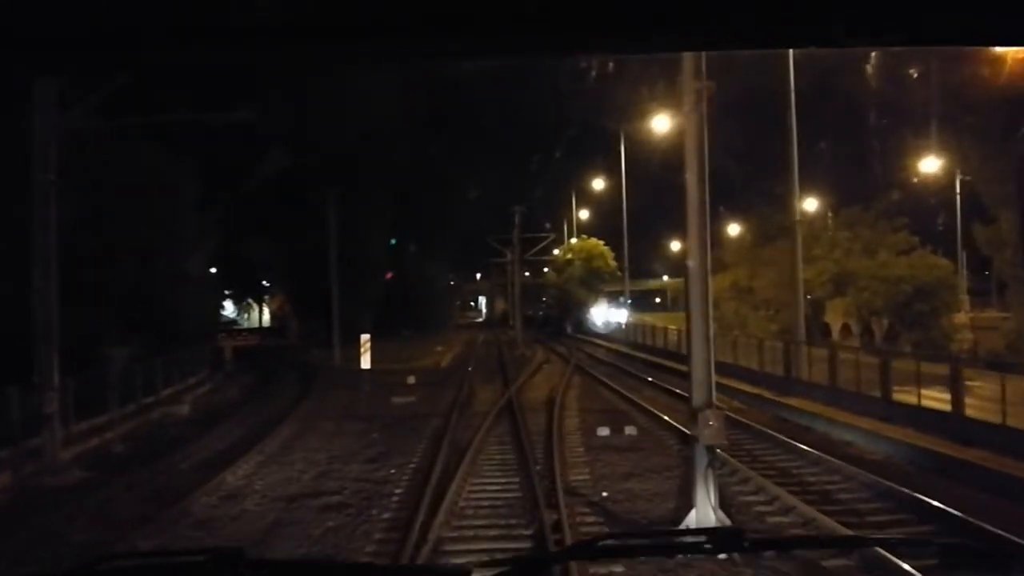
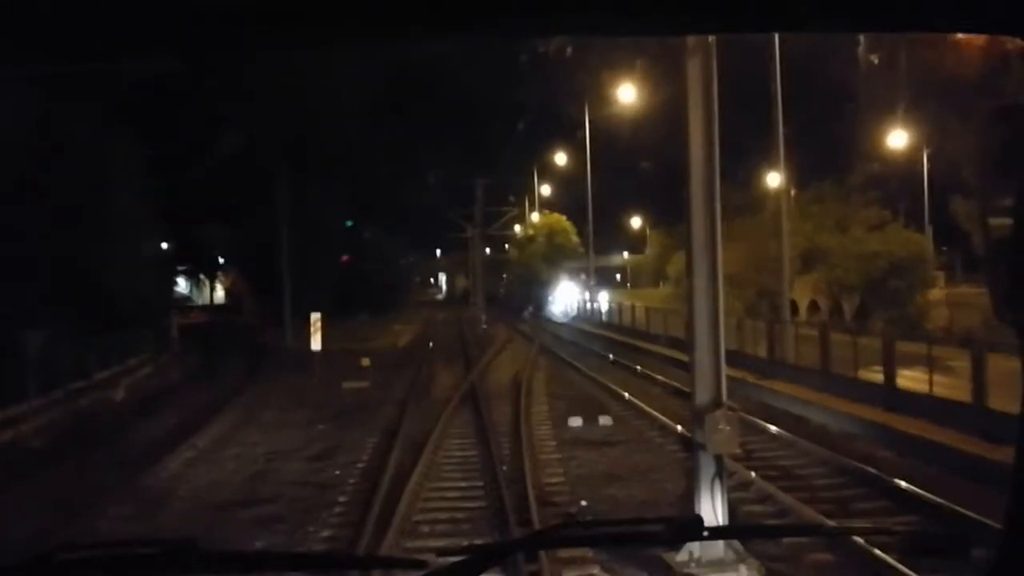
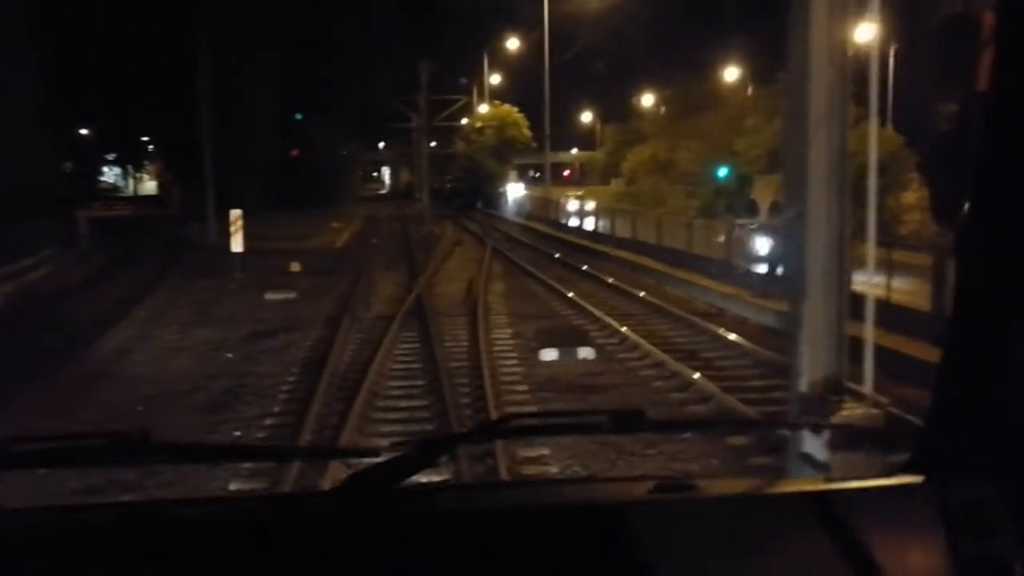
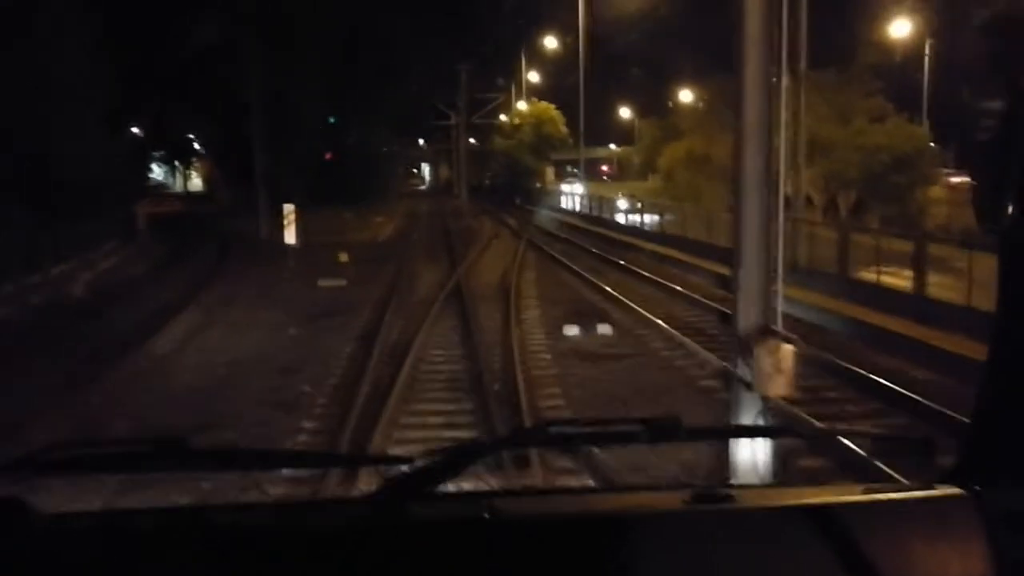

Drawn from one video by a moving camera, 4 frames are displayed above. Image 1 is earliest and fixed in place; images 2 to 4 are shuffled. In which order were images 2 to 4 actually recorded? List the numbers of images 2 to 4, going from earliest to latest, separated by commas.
2, 4, 3
